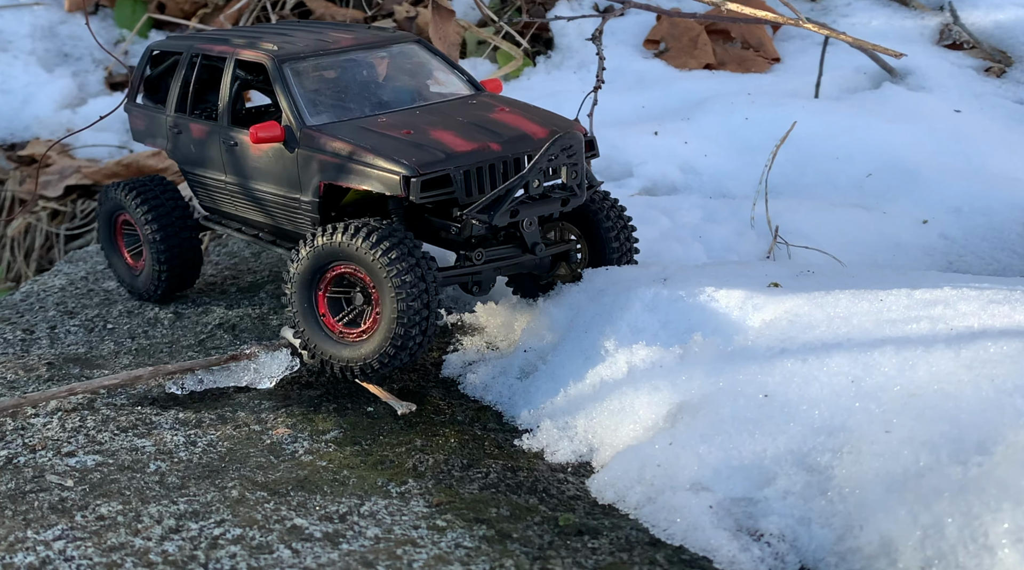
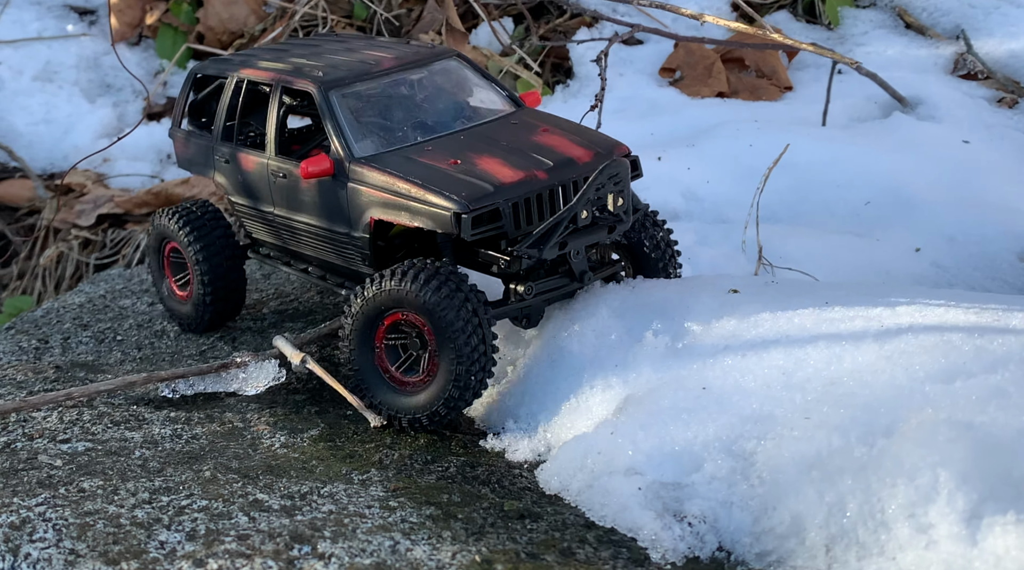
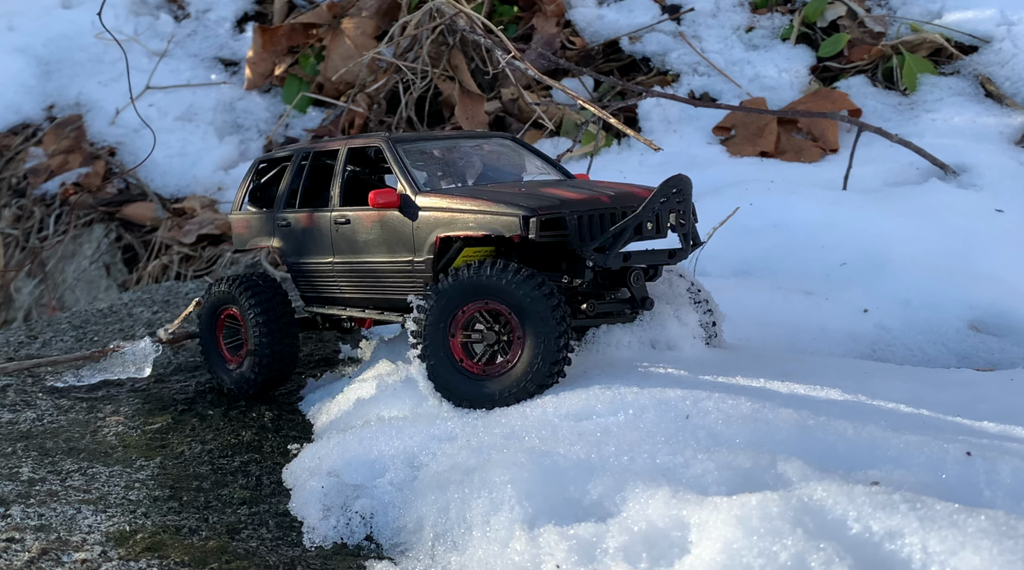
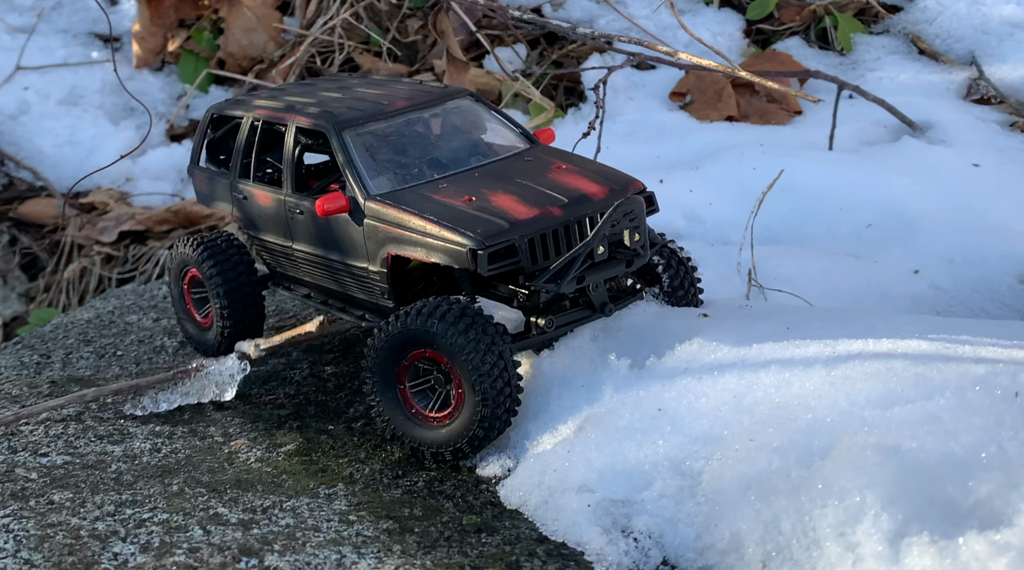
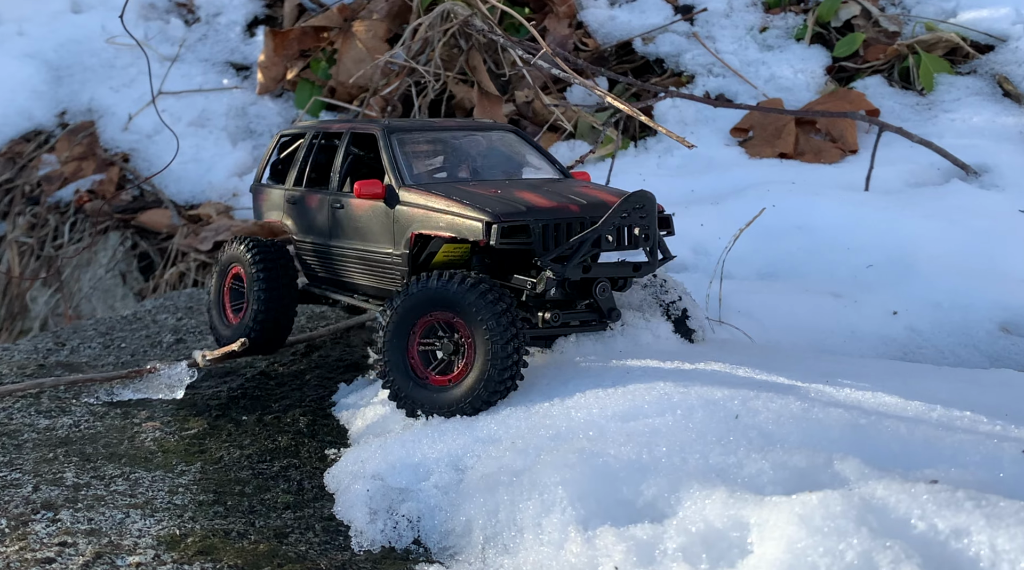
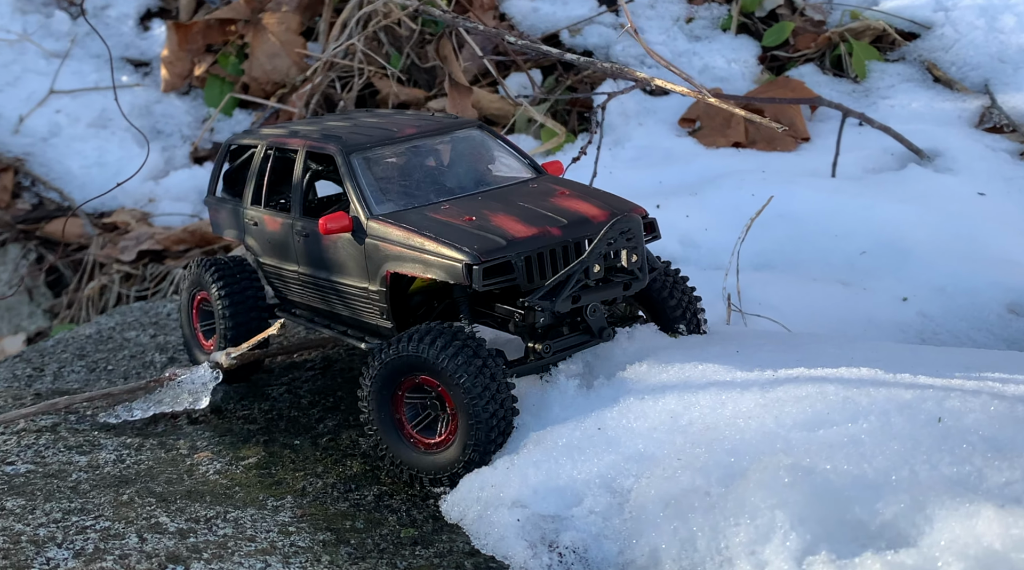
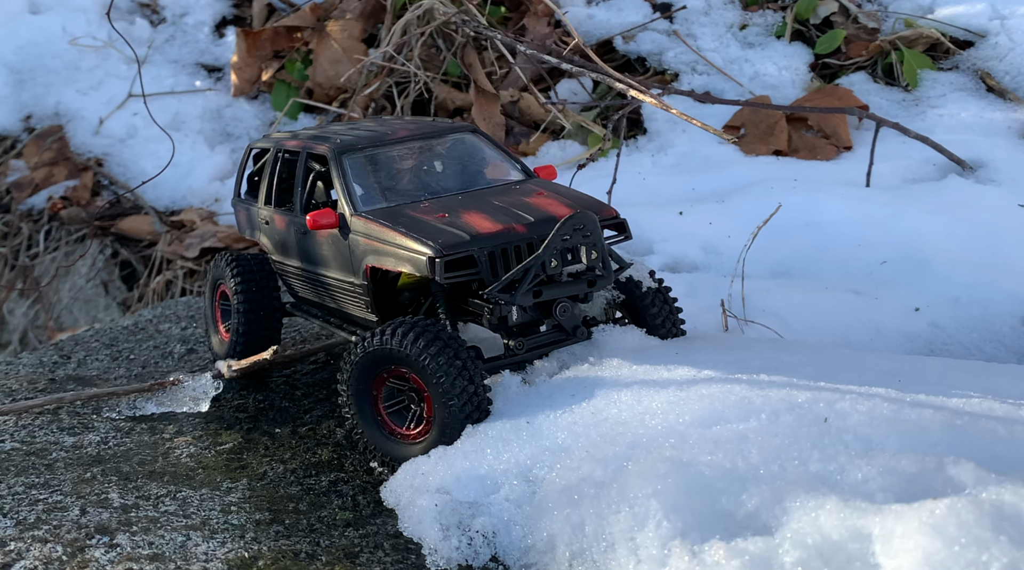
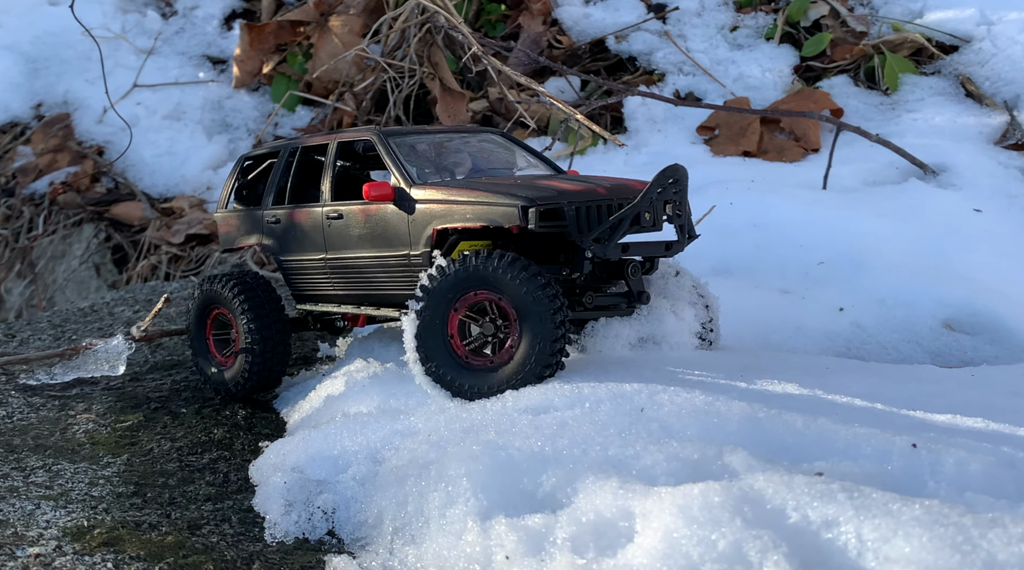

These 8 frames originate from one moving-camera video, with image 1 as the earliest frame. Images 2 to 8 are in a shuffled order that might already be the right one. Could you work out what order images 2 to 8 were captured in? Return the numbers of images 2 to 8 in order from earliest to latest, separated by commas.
2, 4, 6, 7, 5, 3, 8
